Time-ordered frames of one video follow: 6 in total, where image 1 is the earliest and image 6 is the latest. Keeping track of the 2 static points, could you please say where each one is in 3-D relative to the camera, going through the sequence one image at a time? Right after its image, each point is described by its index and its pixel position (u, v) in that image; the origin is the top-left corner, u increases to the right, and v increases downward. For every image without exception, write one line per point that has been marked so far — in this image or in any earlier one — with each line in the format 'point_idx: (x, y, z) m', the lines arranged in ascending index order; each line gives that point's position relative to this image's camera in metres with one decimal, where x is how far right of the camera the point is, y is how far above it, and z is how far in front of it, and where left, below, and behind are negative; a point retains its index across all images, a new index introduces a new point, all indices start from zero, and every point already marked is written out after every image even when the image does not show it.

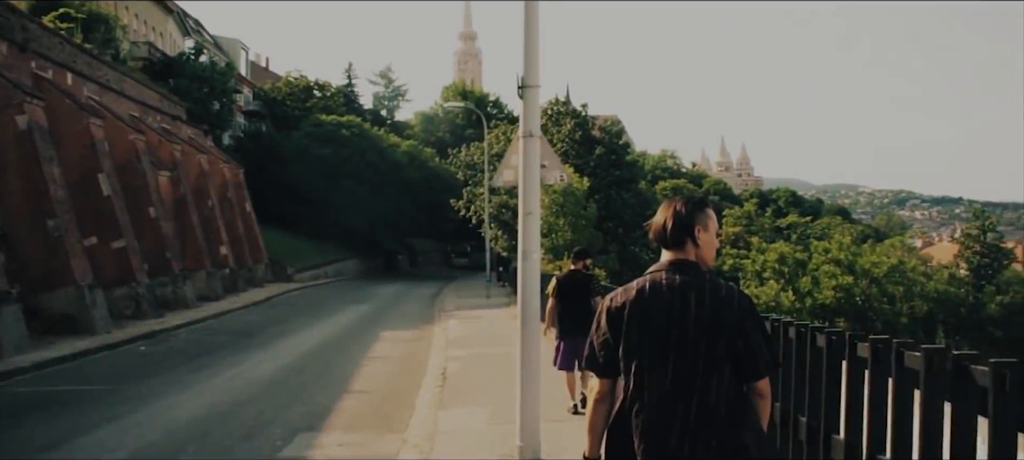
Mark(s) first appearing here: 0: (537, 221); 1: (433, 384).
0: (+0.2, +0.1, +7.1) m
1: (-0.9, -1.7, +10.7) m
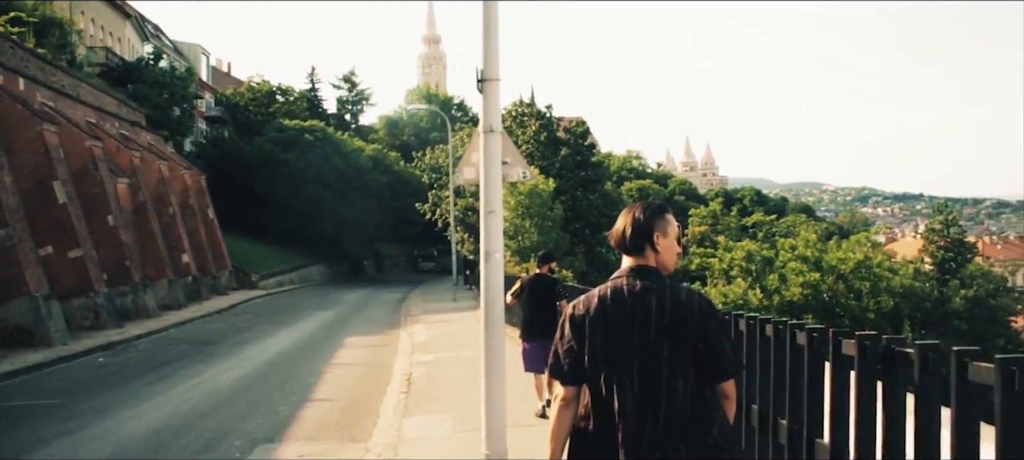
0: (-0.1, +0.1, +6.9) m
1: (-1.2, -1.7, +10.5) m
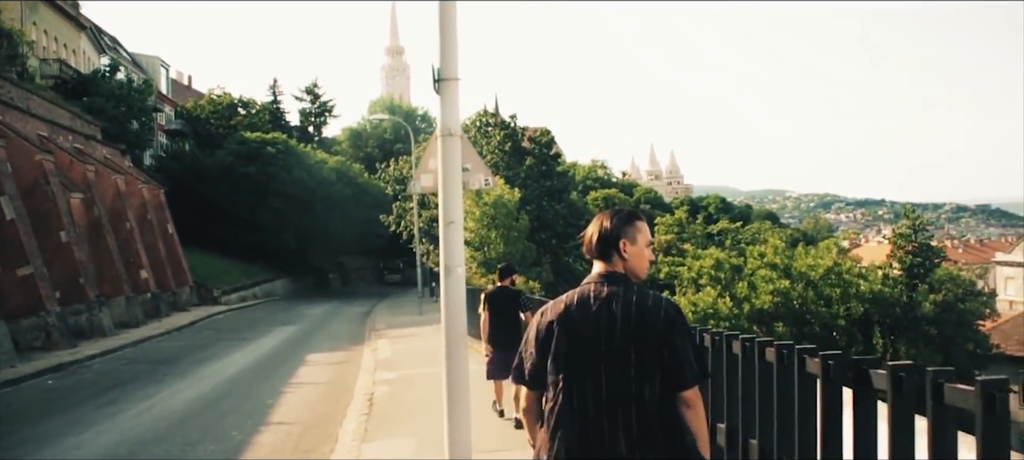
0: (-0.3, 0.0, +6.5) m
1: (-1.5, -1.8, +10.0) m
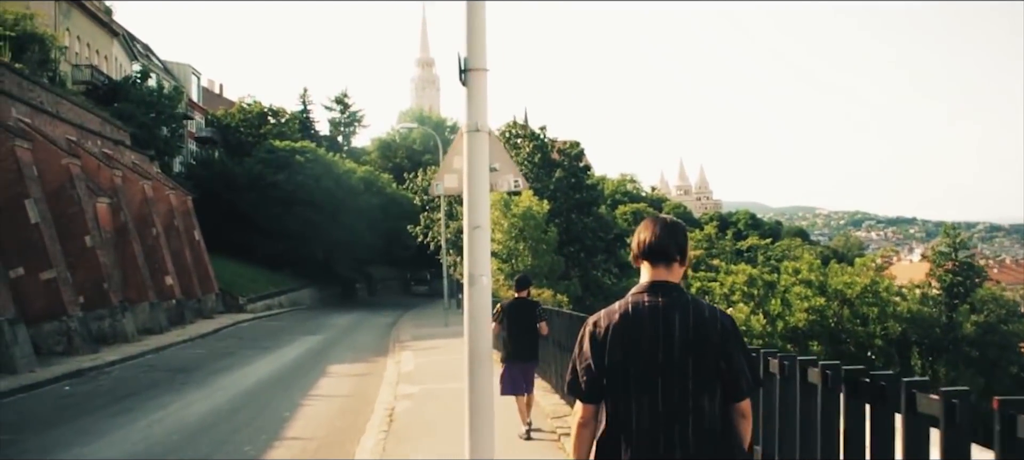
0: (-0.2, 0.0, +6.1) m
1: (-1.3, -1.9, +9.6) m
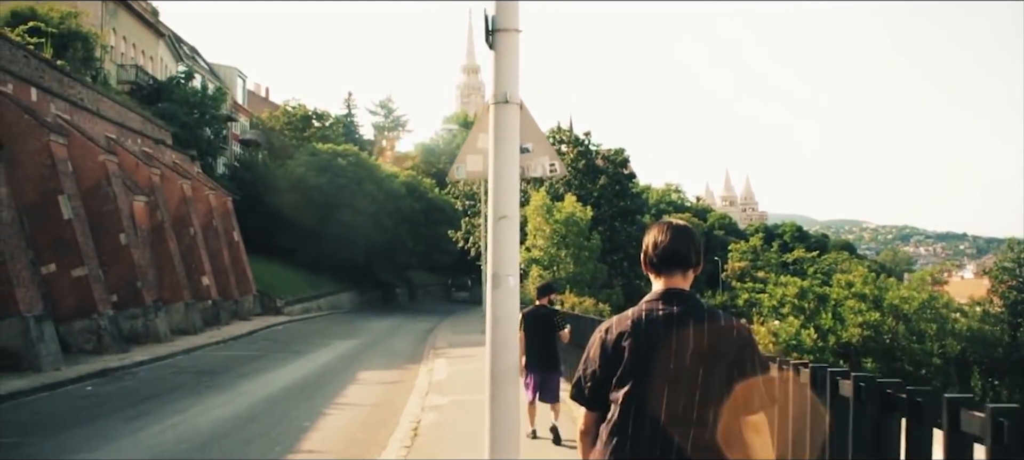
0: (0.0, 0.0, +5.4) m
1: (-1.0, -1.9, +8.9) m
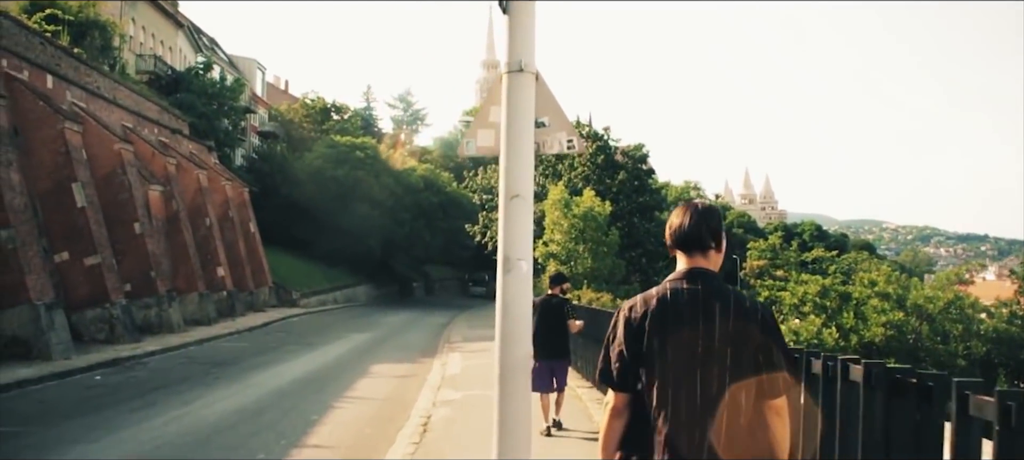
0: (+0.1, +0.1, +5.1) m
1: (-0.9, -1.8, +8.7) m
